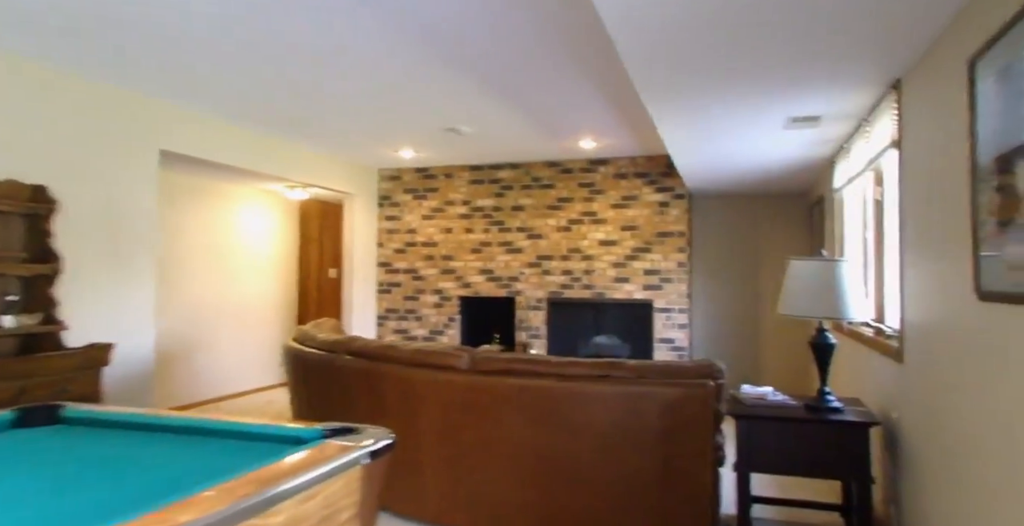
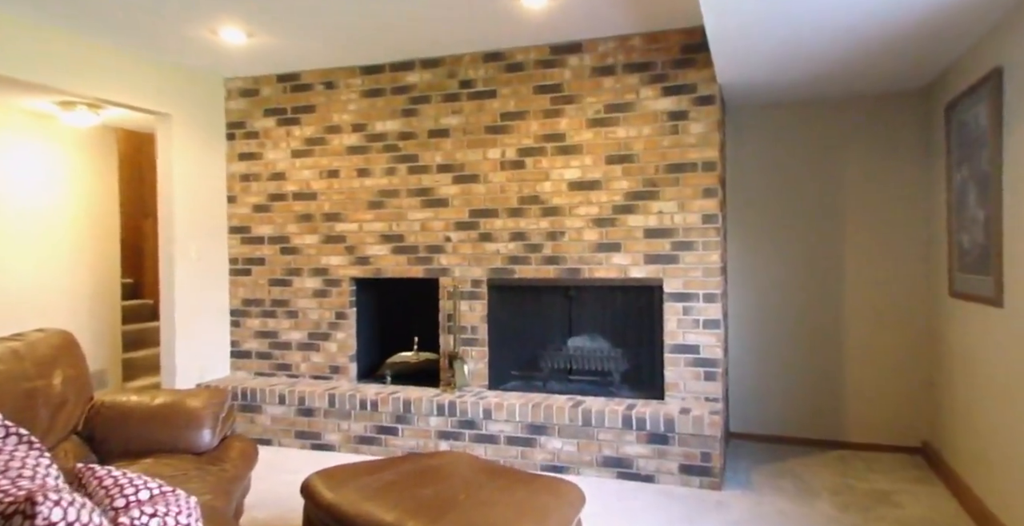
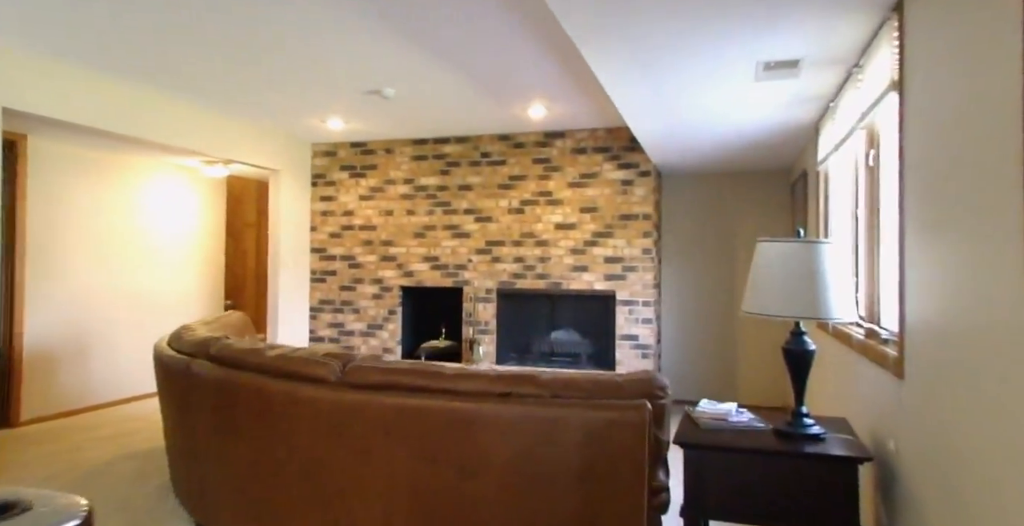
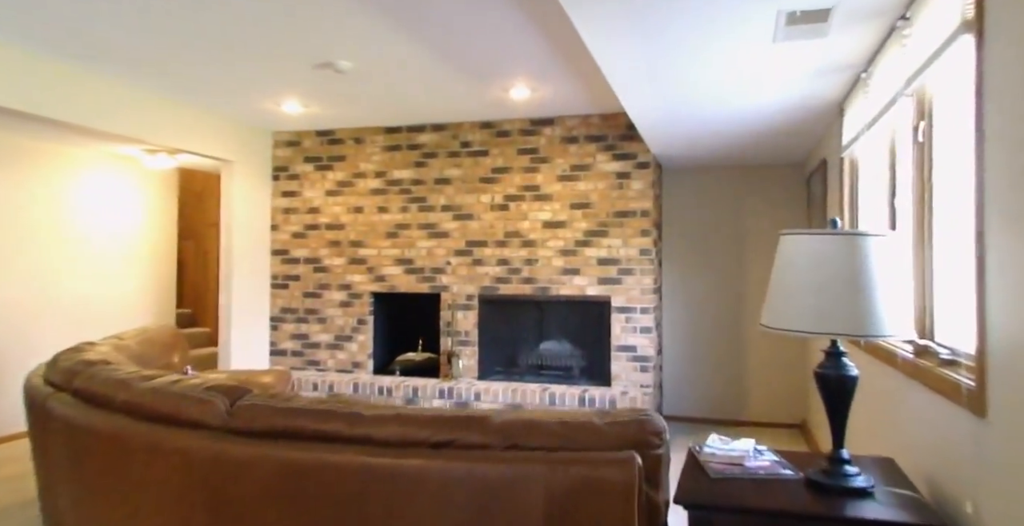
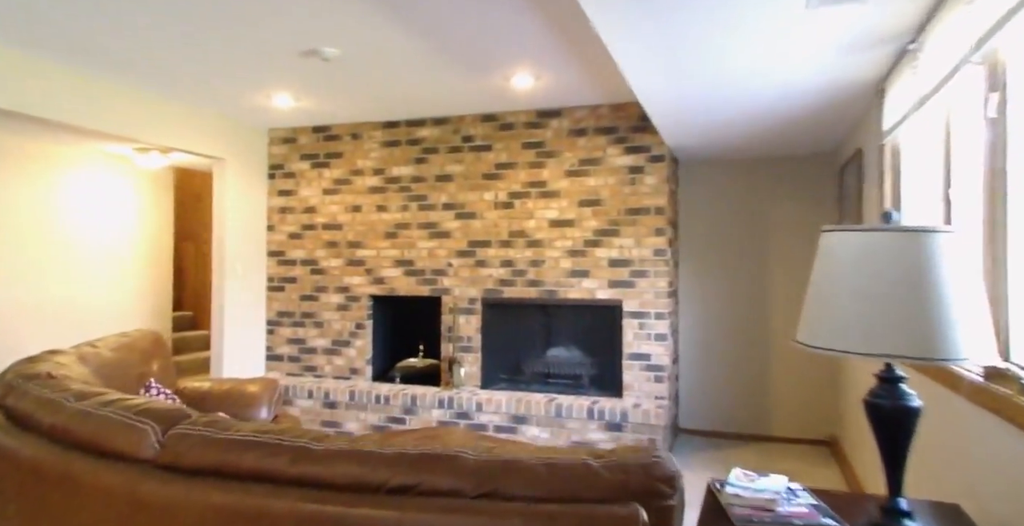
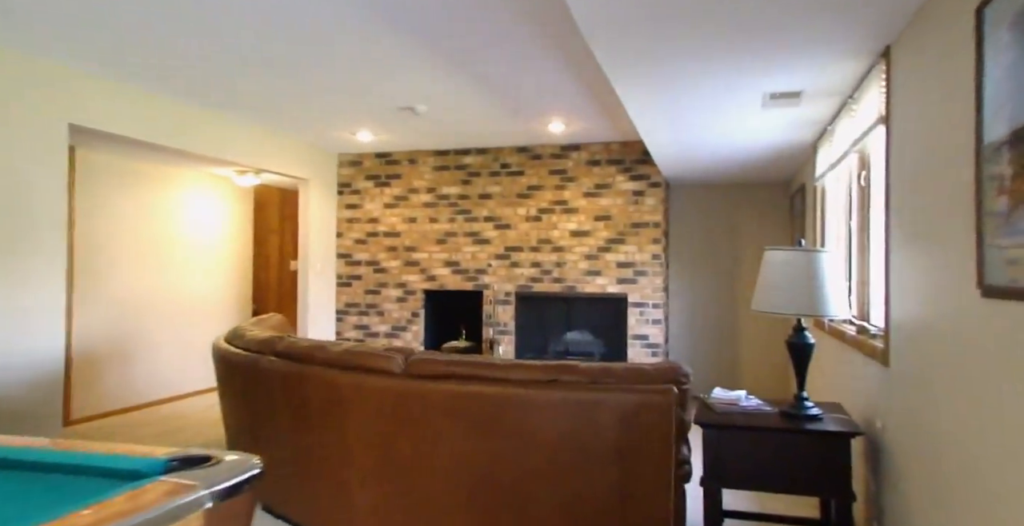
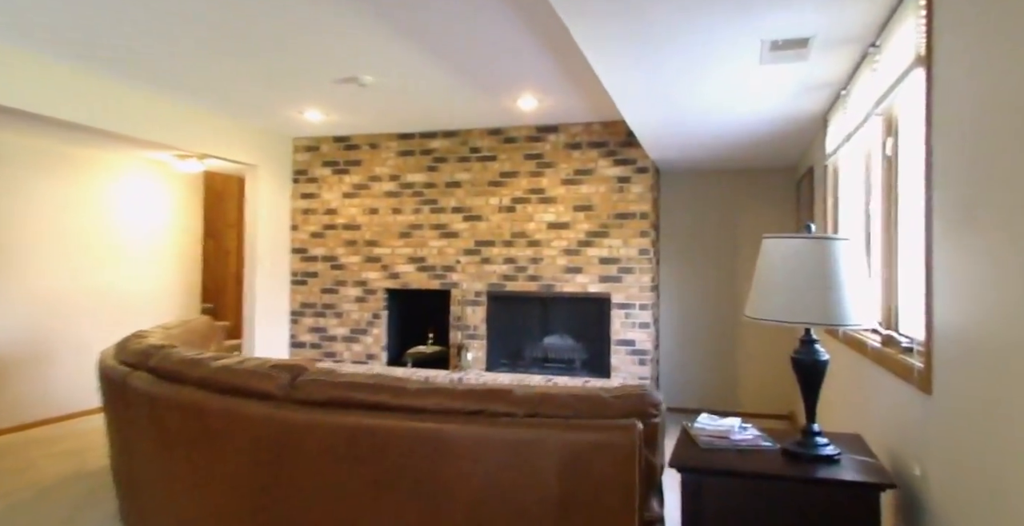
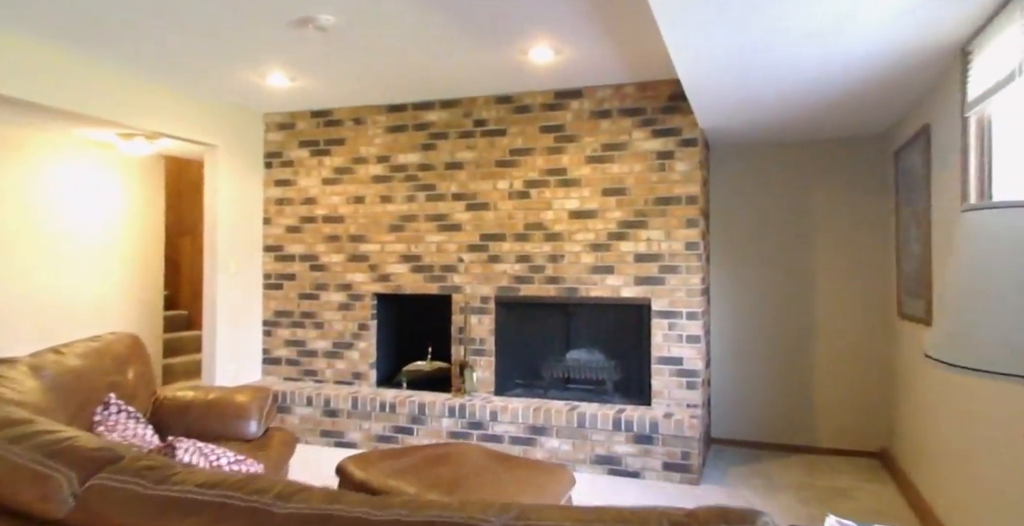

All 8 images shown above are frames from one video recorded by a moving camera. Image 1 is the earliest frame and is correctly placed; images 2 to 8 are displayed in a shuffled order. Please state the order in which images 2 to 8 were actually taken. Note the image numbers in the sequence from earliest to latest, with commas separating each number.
6, 3, 7, 4, 5, 8, 2
